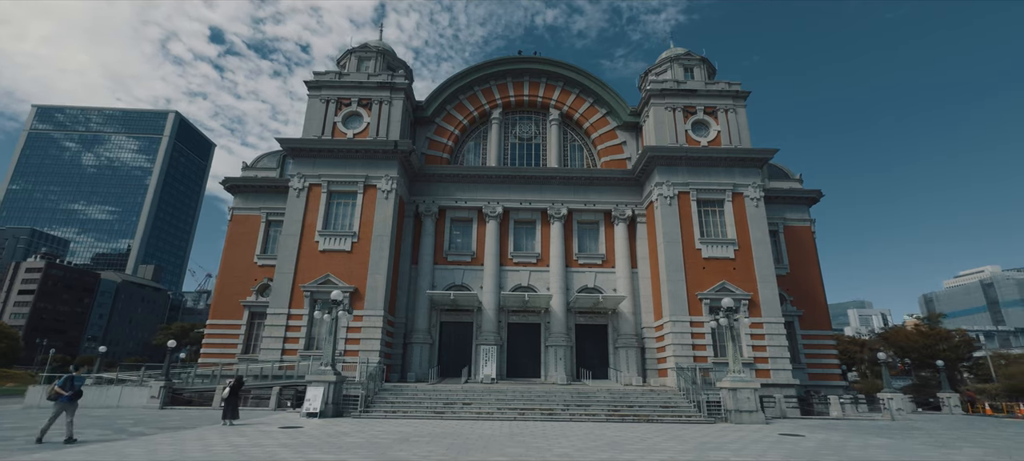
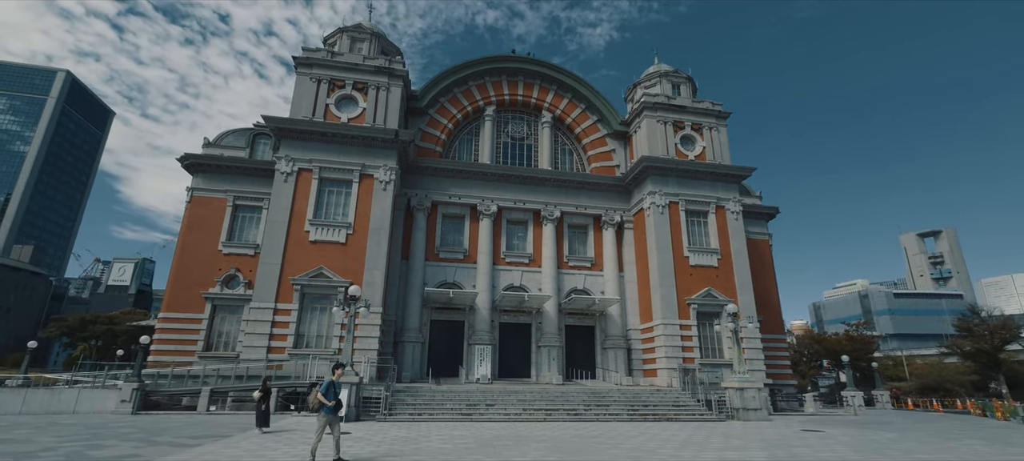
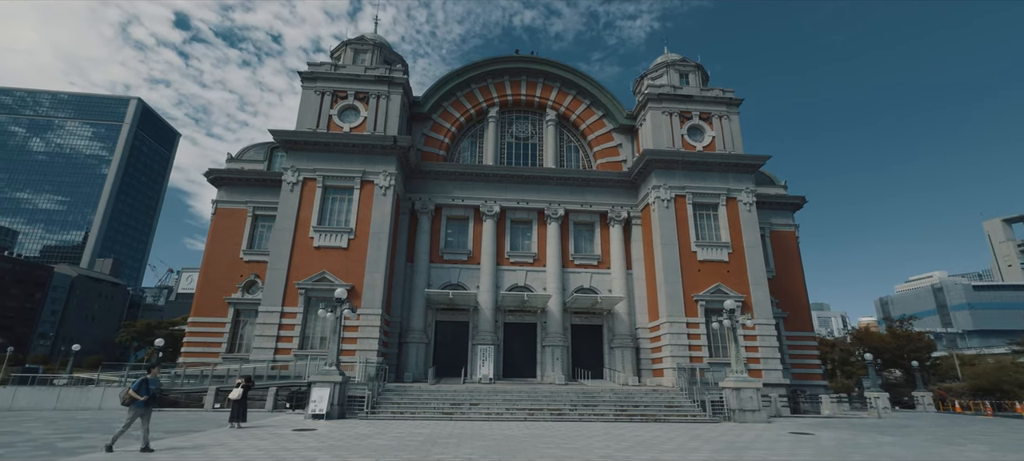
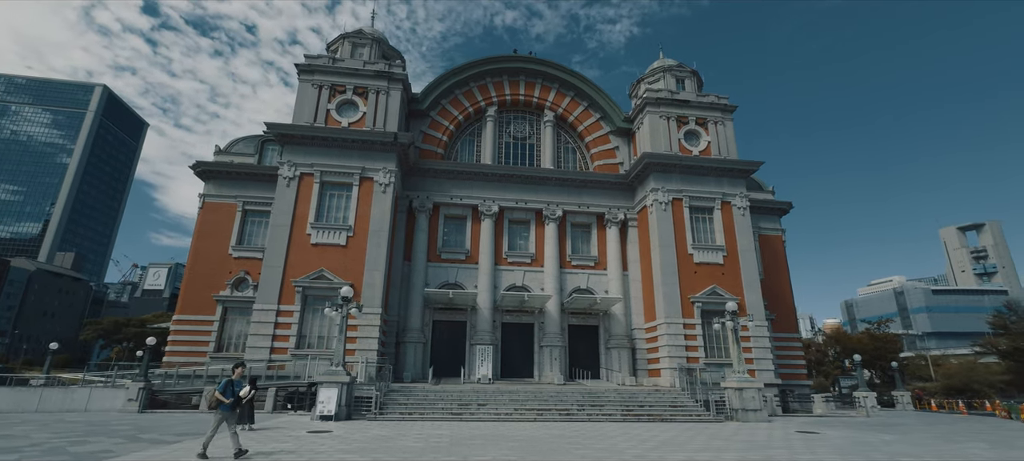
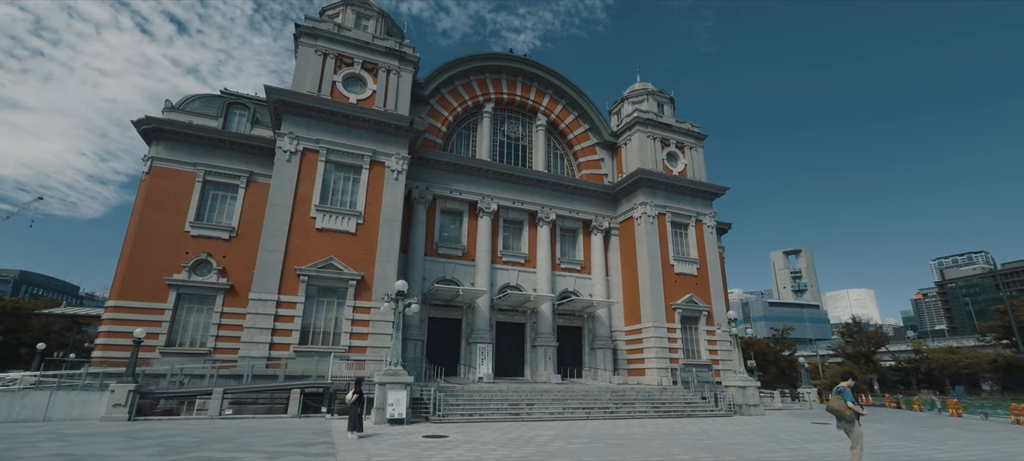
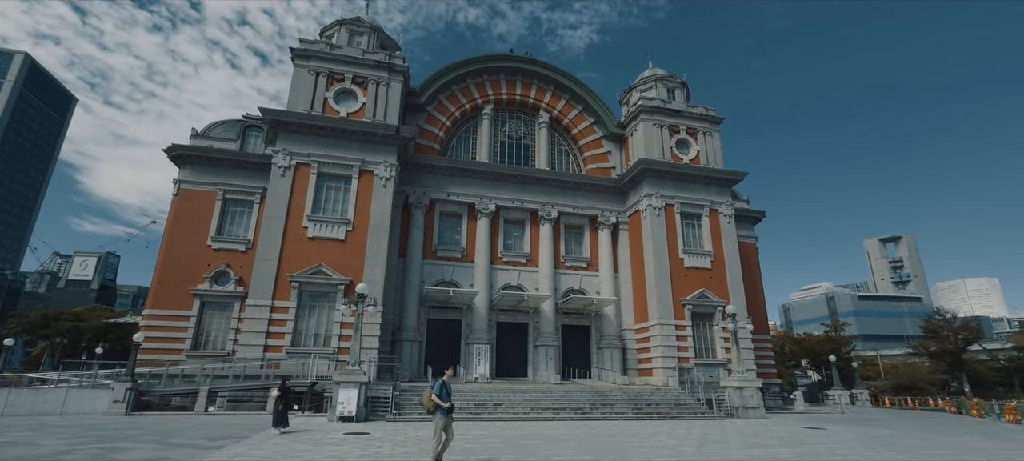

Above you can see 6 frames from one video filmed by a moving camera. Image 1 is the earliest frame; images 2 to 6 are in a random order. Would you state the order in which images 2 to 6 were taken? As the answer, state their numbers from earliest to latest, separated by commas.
3, 4, 2, 6, 5
